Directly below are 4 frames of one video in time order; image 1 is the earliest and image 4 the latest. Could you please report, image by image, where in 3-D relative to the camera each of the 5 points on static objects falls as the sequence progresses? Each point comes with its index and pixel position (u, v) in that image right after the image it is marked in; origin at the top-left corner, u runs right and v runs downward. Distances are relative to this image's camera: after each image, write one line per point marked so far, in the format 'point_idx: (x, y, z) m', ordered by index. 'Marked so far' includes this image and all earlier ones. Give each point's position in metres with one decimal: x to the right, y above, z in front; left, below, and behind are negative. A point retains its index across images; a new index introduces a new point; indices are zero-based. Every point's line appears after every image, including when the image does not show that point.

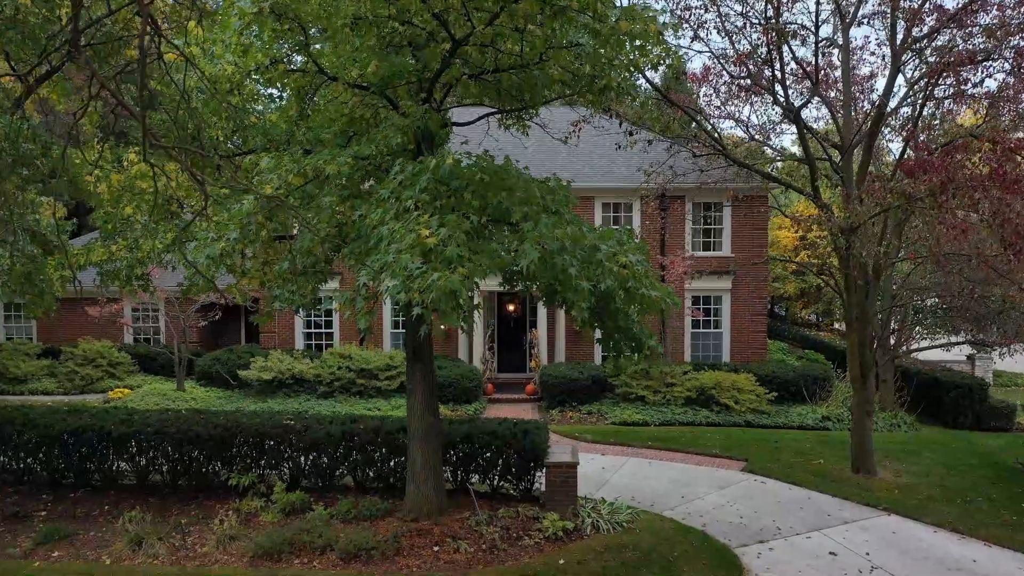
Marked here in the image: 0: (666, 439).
0: (+2.5, -2.5, +10.7) m
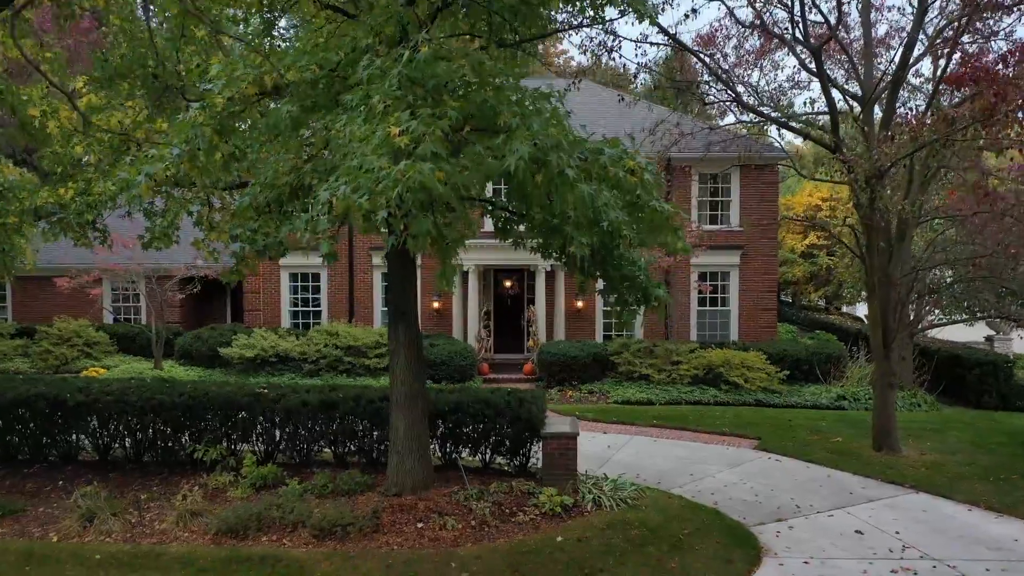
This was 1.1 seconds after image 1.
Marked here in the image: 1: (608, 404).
0: (+2.4, -2.0, +10.0) m
1: (+1.6, -1.9, +10.7) m
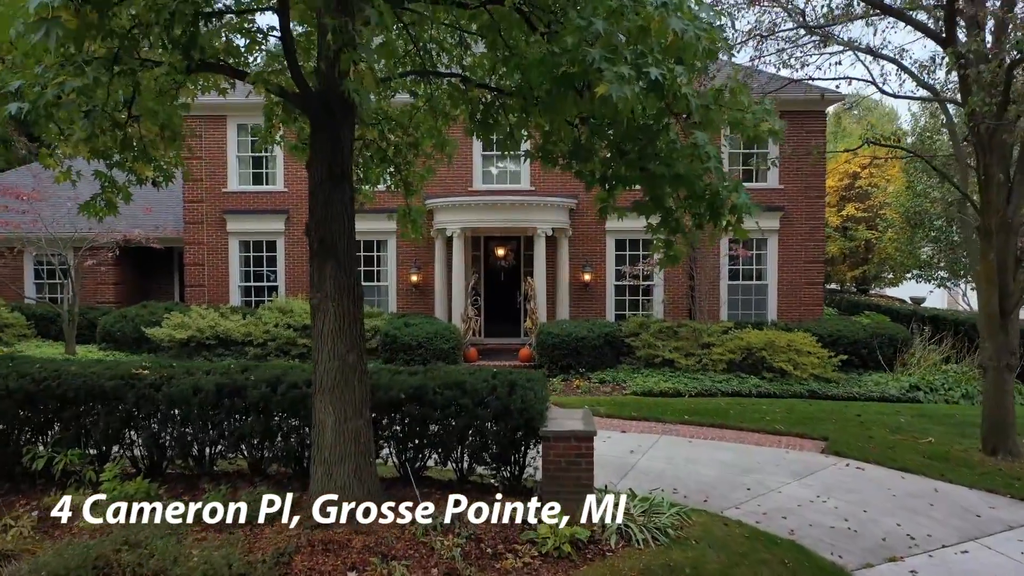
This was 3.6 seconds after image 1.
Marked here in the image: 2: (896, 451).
0: (+2.3, -1.5, +7.9) m
1: (+1.5, -1.4, +8.6) m
2: (+3.9, -1.6, +6.7) m
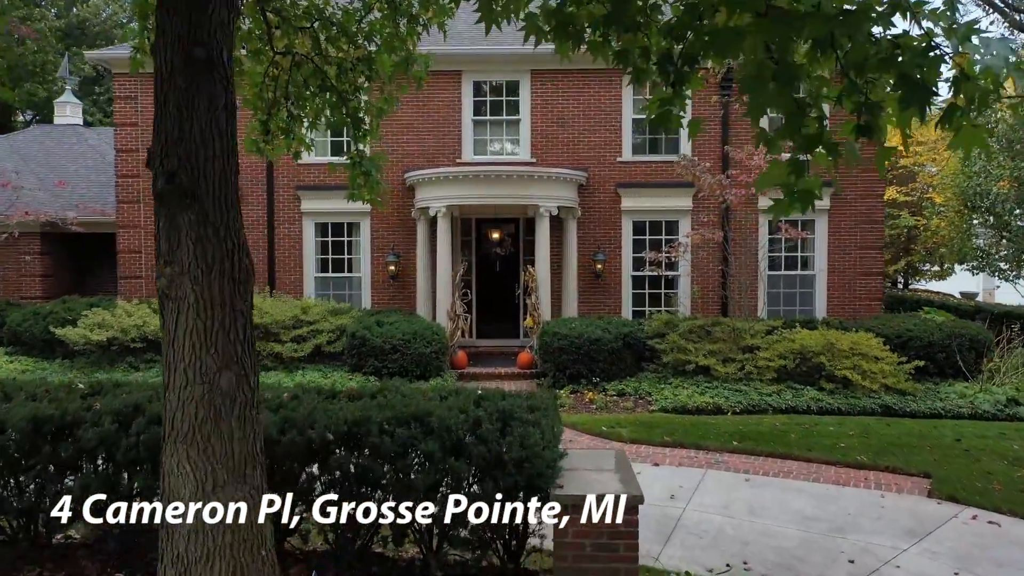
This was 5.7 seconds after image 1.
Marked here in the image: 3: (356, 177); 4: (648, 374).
0: (+2.3, -1.4, +6.1) m
1: (+1.4, -1.3, +6.8) m
2: (+3.9, -1.5, +4.9) m
3: (-1.1, +0.8, +4.8) m
4: (+1.6, -1.0, +8.0) m
